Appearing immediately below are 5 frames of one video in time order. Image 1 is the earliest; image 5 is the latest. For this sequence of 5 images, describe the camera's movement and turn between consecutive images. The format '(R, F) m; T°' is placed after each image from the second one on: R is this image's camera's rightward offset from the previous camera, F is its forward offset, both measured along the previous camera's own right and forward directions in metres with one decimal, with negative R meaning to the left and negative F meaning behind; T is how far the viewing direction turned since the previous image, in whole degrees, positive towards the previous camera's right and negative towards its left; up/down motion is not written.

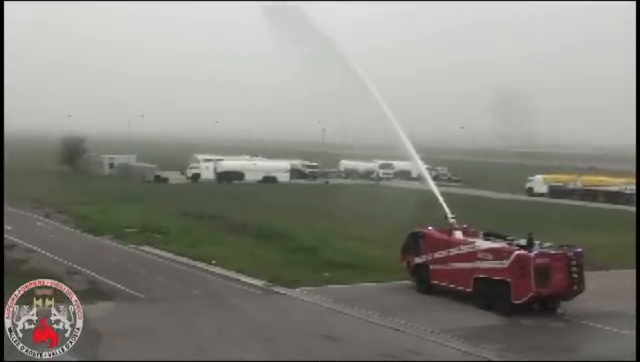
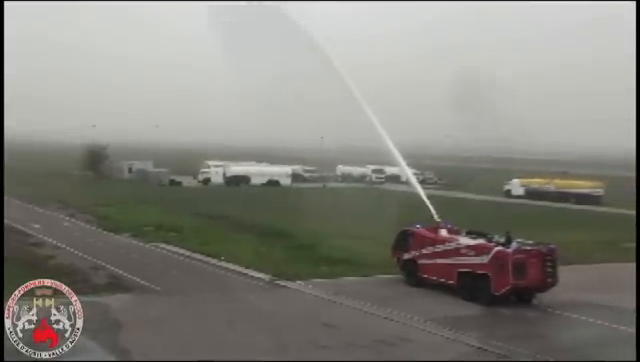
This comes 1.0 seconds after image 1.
(+0.1, -0.8) m; 0°
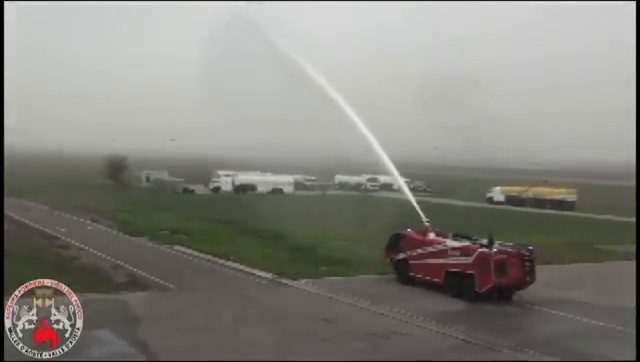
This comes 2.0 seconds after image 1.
(+0.1, -0.8) m; 0°
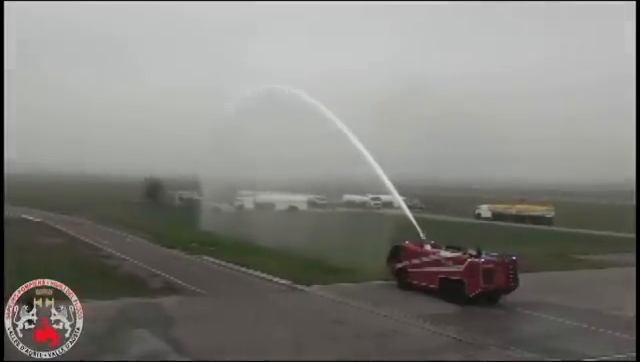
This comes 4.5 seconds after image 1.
(+0.1, -1.3) m; -1°
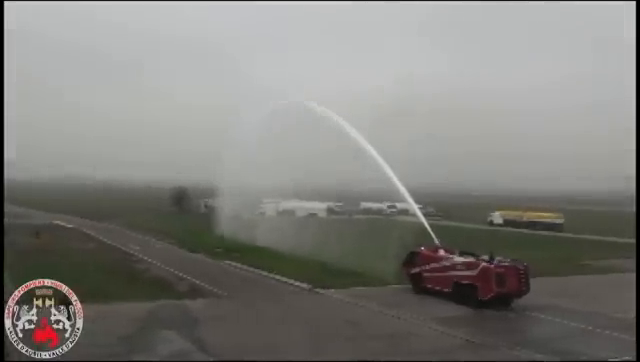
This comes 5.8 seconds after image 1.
(-0.1, -0.5) m; -1°
